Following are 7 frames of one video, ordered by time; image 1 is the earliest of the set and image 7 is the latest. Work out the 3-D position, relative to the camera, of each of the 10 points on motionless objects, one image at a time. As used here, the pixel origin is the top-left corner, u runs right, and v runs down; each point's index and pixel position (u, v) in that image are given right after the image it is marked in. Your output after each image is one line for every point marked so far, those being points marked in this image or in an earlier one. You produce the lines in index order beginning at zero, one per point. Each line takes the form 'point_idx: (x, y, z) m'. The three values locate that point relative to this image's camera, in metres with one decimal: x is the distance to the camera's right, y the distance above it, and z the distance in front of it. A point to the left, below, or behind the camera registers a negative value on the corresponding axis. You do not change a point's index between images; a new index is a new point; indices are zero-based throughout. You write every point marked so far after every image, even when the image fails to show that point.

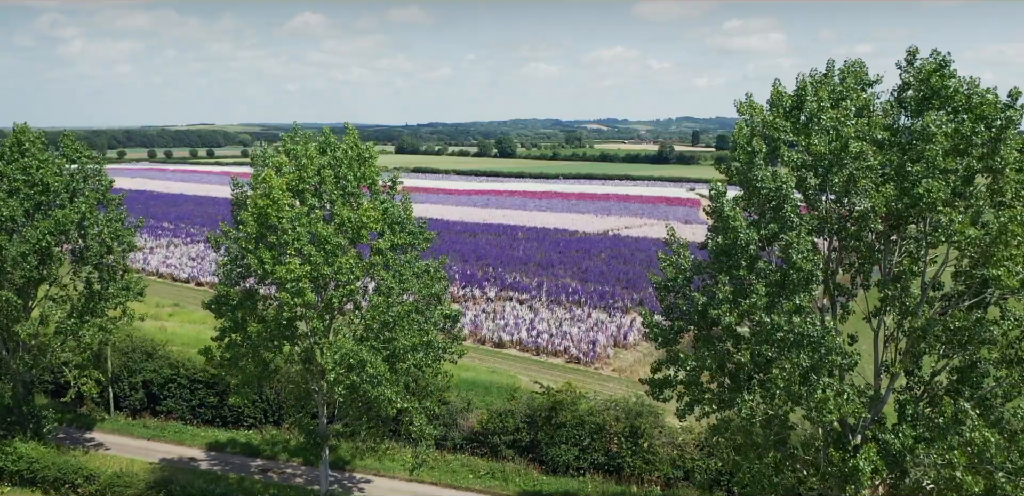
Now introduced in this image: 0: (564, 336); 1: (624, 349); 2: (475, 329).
0: (+1.3, -2.2, +17.6) m
1: (+2.8, -2.6, +17.5) m
2: (-1.0, -2.2, +18.4) m
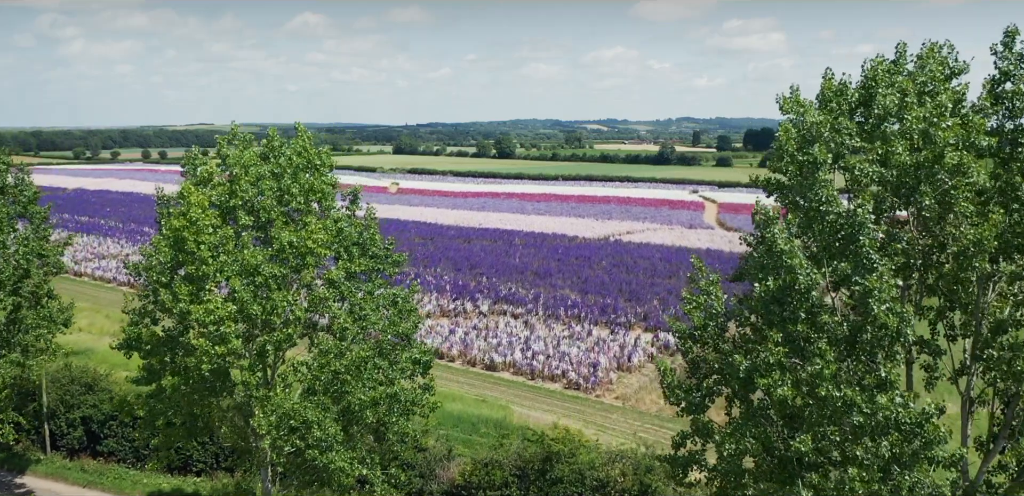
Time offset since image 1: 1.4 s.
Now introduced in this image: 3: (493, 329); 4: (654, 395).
0: (+1.2, -2.5, +16.0) m
1: (+2.7, -2.9, +15.9) m
2: (-1.2, -2.5, +16.8) m
3: (-0.5, -2.2, +18.5) m
4: (+3.0, -3.1, +14.6) m
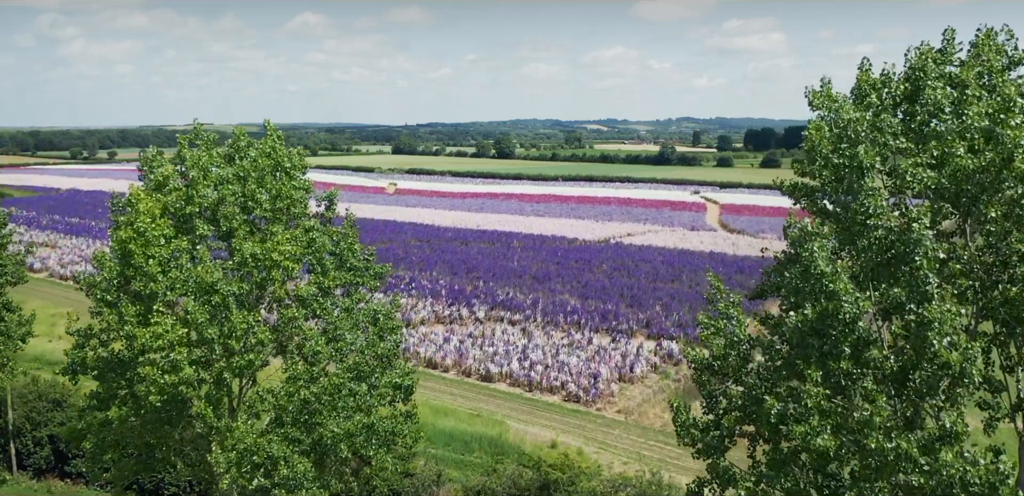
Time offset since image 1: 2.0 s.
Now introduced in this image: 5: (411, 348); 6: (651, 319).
0: (+1.1, -2.7, +15.3) m
1: (+2.6, -3.0, +15.1) m
2: (-1.2, -2.6, +16.1) m
3: (-0.6, -2.3, +17.7) m
4: (+2.9, -3.2, +13.8) m
5: (-2.4, -2.4, +16.8) m
6: (+3.9, -2.0, +19.4) m
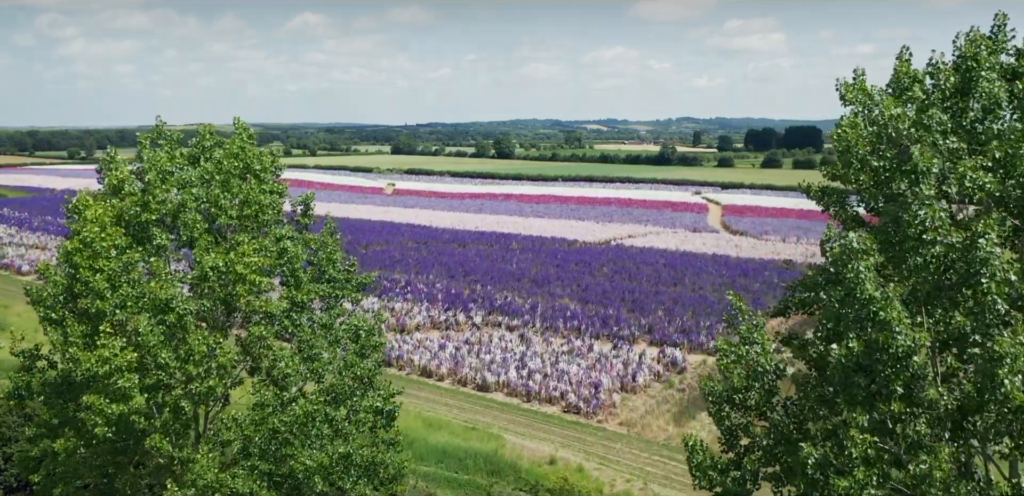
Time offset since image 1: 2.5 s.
0: (+1.1, -2.7, +14.7) m
1: (+2.5, -3.1, +14.5) m
2: (-1.3, -2.7, +15.5) m
3: (-0.6, -2.4, +17.1) m
4: (+2.9, -3.3, +13.2) m
5: (-2.5, -2.5, +16.2) m
6: (+3.9, -2.1, +18.8) m
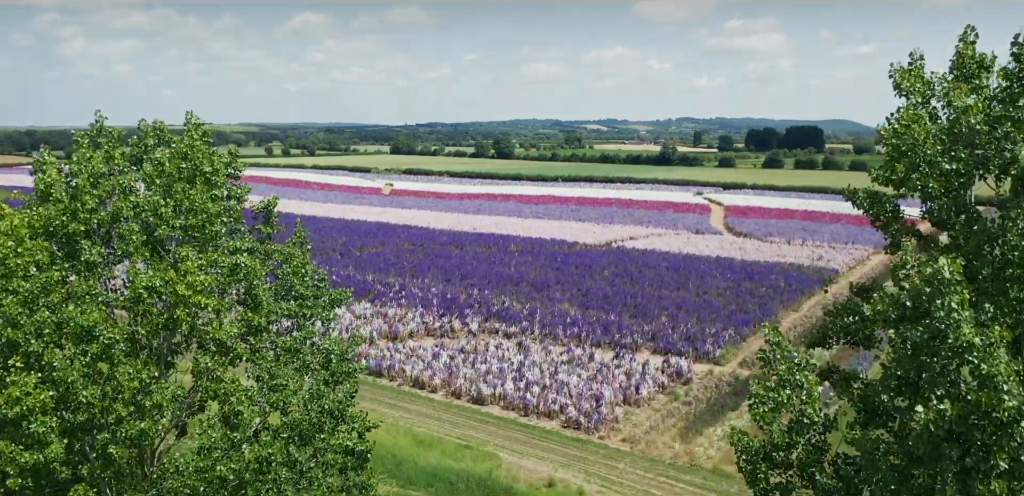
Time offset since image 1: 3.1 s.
0: (+1.0, -2.8, +13.9) m
1: (+2.5, -3.2, +13.8) m
2: (-1.4, -2.8, +14.7) m
3: (-0.7, -2.5, +16.4) m
4: (+2.8, -3.4, +12.5) m
5: (-2.6, -2.6, +15.4) m
6: (+3.8, -2.2, +18.1) m
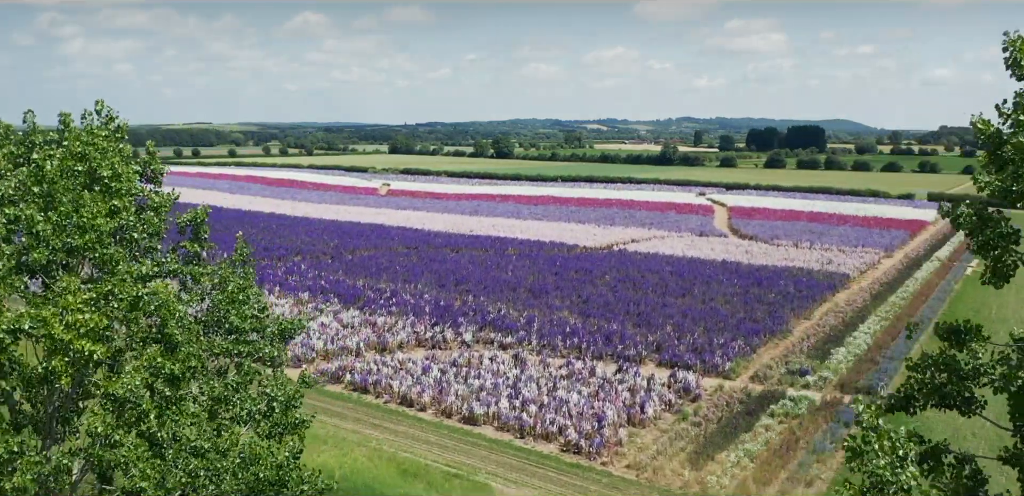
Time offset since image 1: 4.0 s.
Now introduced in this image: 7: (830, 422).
0: (+0.9, -3.0, +12.9) m
1: (+2.4, -3.3, +12.7) m
2: (-1.5, -2.9, +13.7) m
3: (-0.8, -2.6, +15.3) m
4: (+2.7, -3.5, +11.4) m
5: (-2.7, -2.8, +14.4) m
6: (+3.7, -2.4, +17.0) m
7: (+6.1, -3.3, +13.2) m
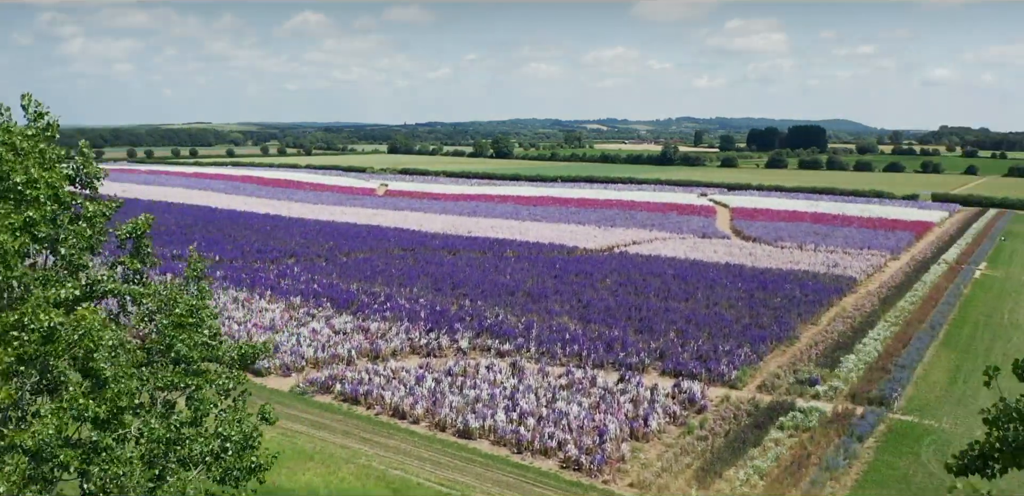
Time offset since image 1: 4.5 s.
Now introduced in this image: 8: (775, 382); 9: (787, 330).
0: (+0.8, -3.1, +12.2) m
1: (+2.3, -3.4, +12.1) m
2: (-1.5, -3.0, +13.1) m
3: (-0.9, -2.7, +14.7) m
4: (+2.6, -3.6, +10.8) m
5: (-2.7, -2.9, +13.8) m
6: (+3.6, -2.4, +16.4) m
7: (+6.0, -3.4, +12.6) m
8: (+5.8, -2.9, +15.1) m
9: (+7.4, -2.2, +18.4) m
